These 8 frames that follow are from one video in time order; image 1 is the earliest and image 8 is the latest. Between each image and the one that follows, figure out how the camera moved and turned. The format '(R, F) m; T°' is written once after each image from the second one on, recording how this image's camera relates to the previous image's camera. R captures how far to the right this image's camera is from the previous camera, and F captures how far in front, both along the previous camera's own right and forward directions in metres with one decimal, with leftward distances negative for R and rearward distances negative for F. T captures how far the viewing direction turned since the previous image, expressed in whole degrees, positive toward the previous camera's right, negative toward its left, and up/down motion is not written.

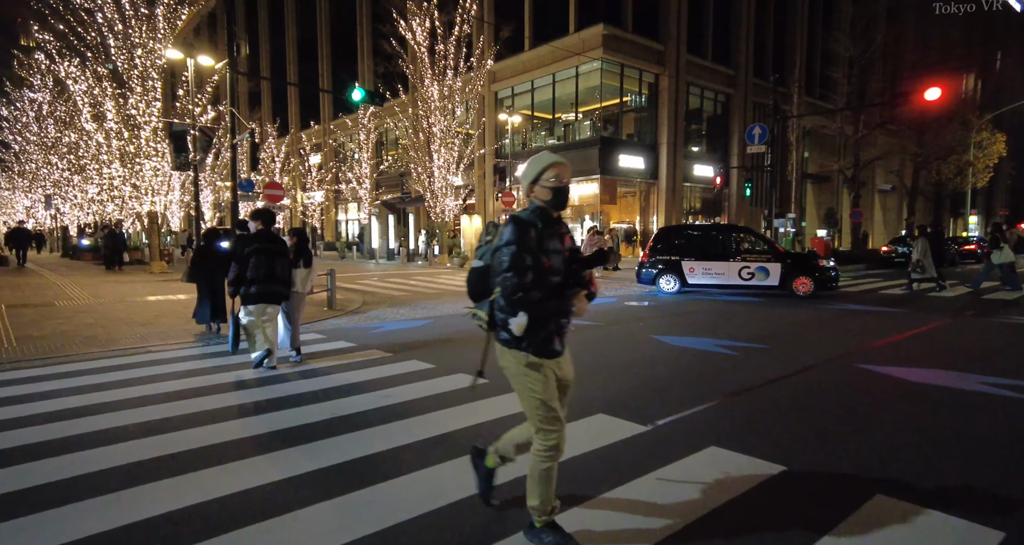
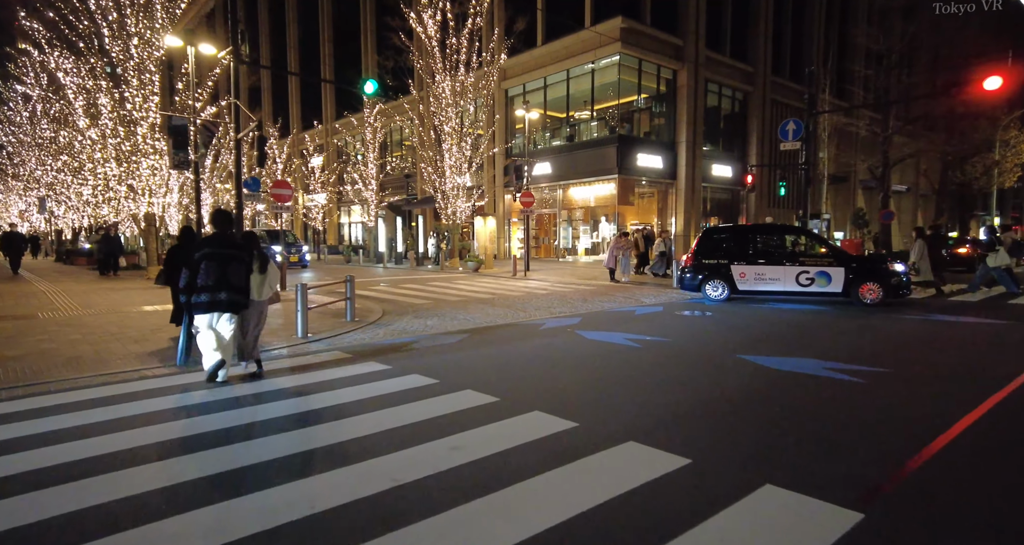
(-0.7, +1.3) m; 0°
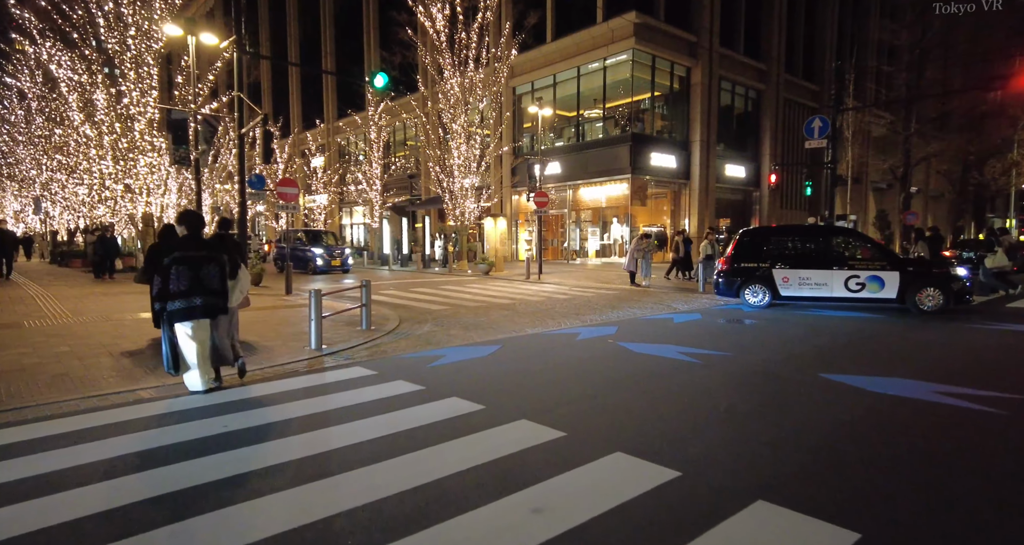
(-0.5, +0.9) m; 0°
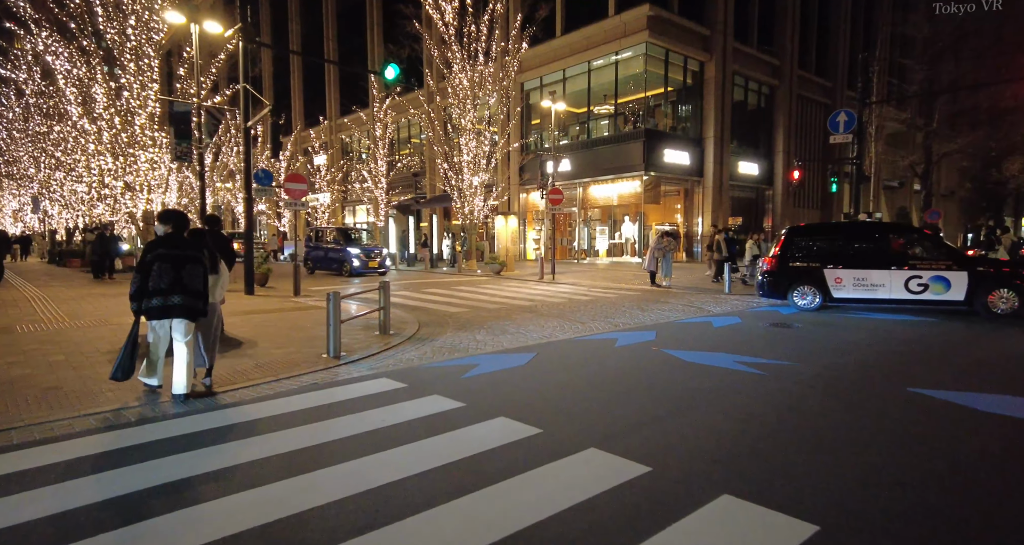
(-0.5, +0.7) m; 0°
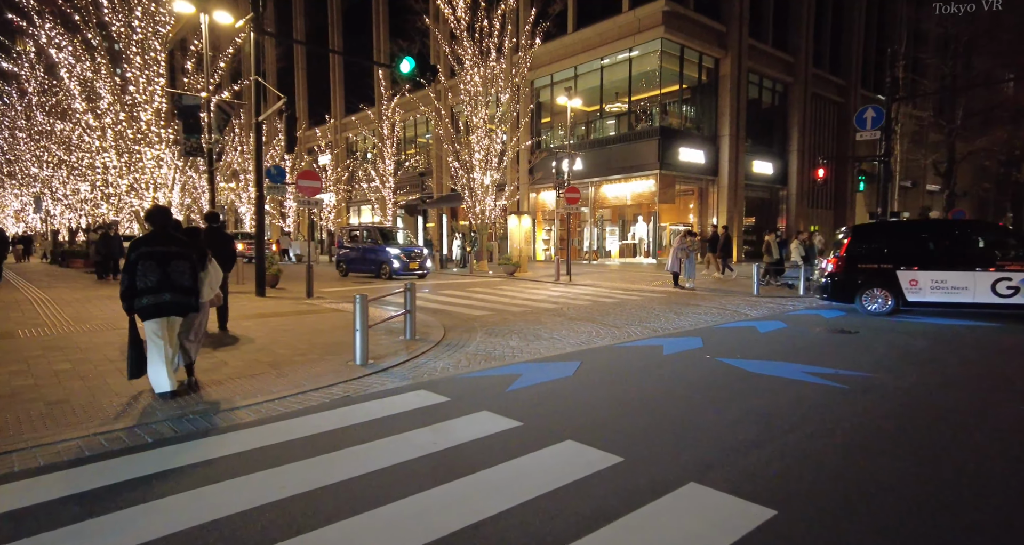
(-0.5, +0.6) m; 0°
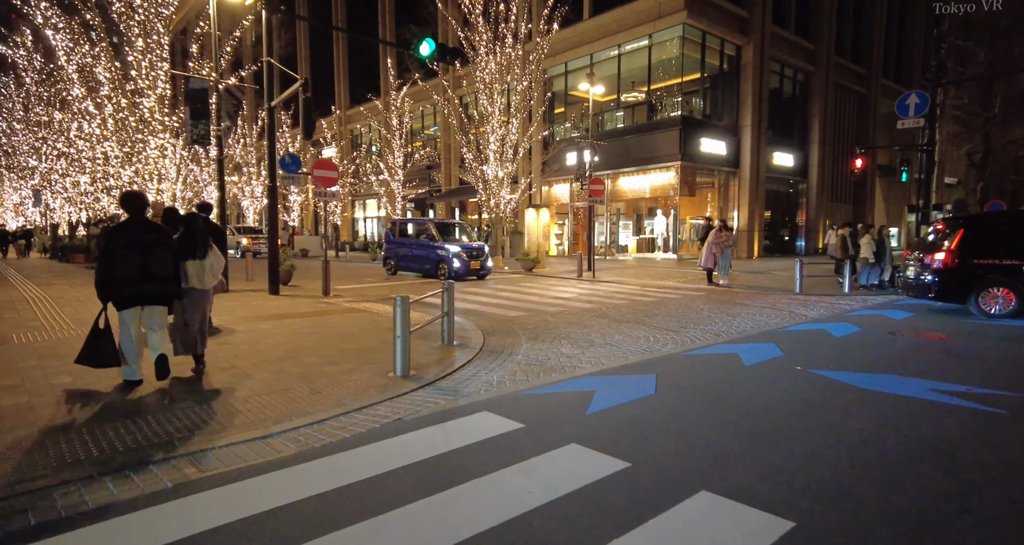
(-0.7, +0.9) m; 0°
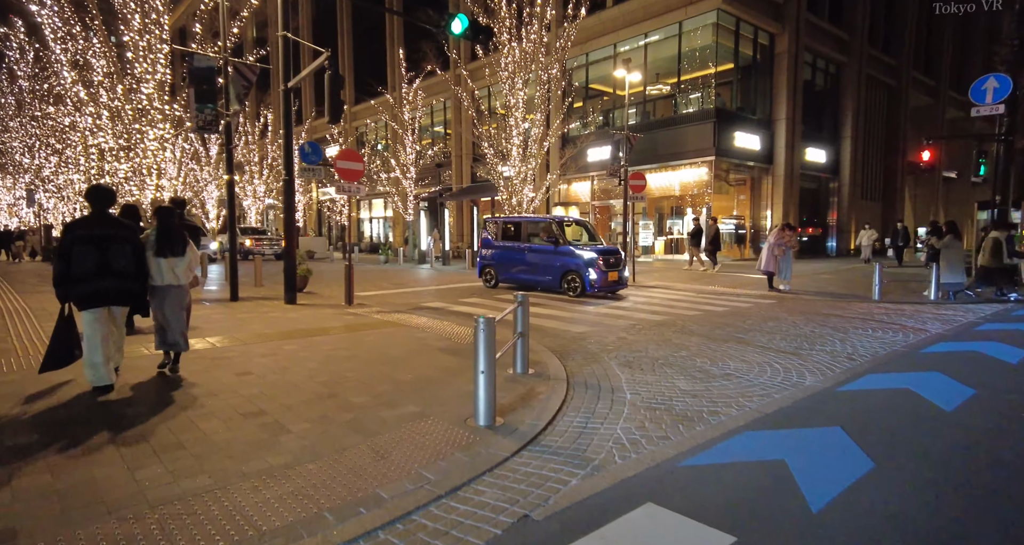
(-1.0, +1.6) m; 0°
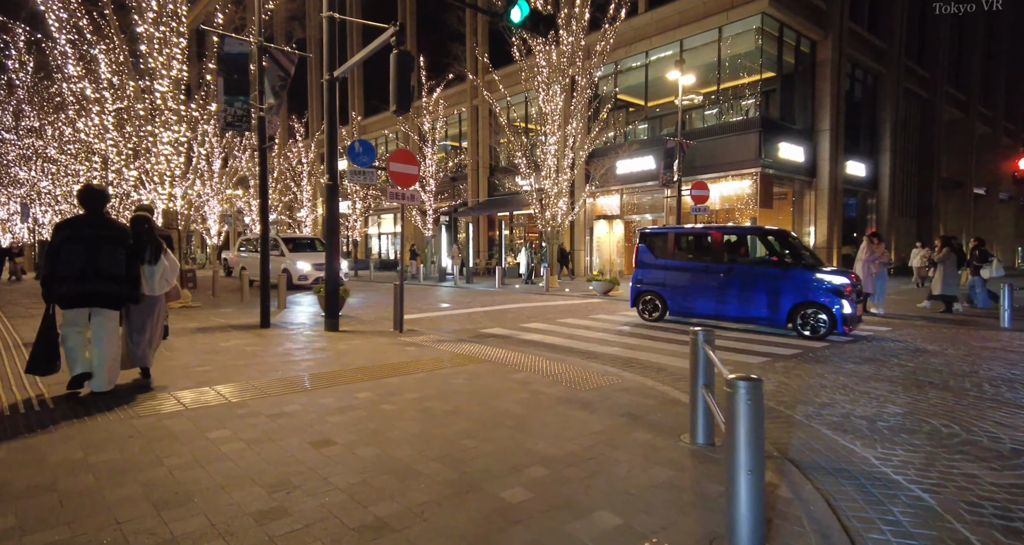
(-1.5, +1.8) m; 0°
